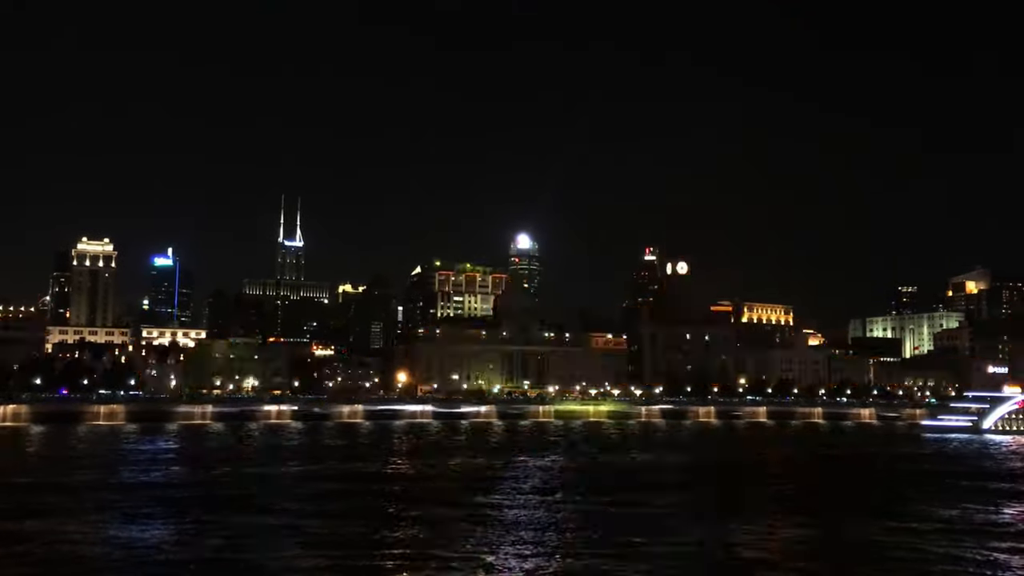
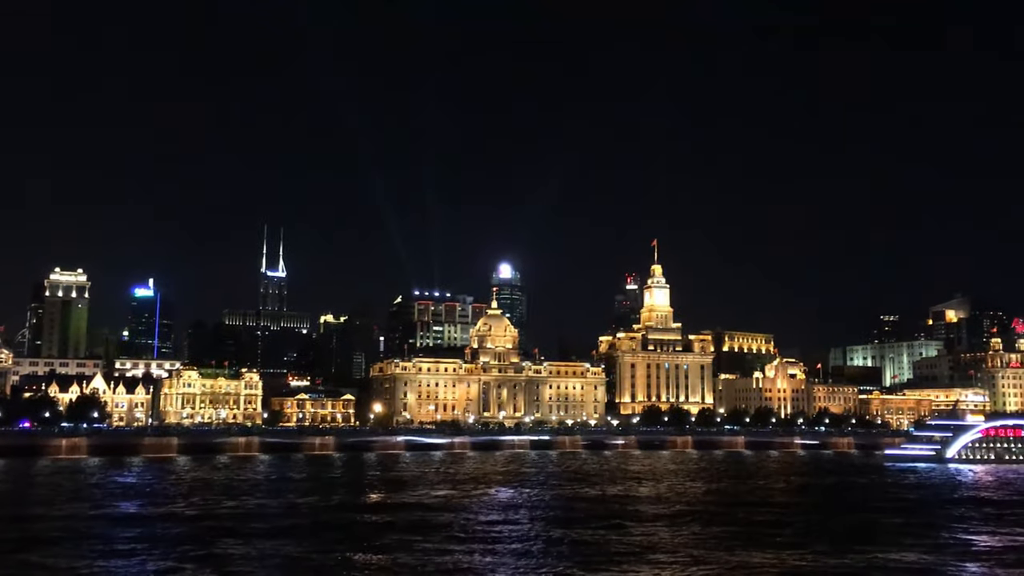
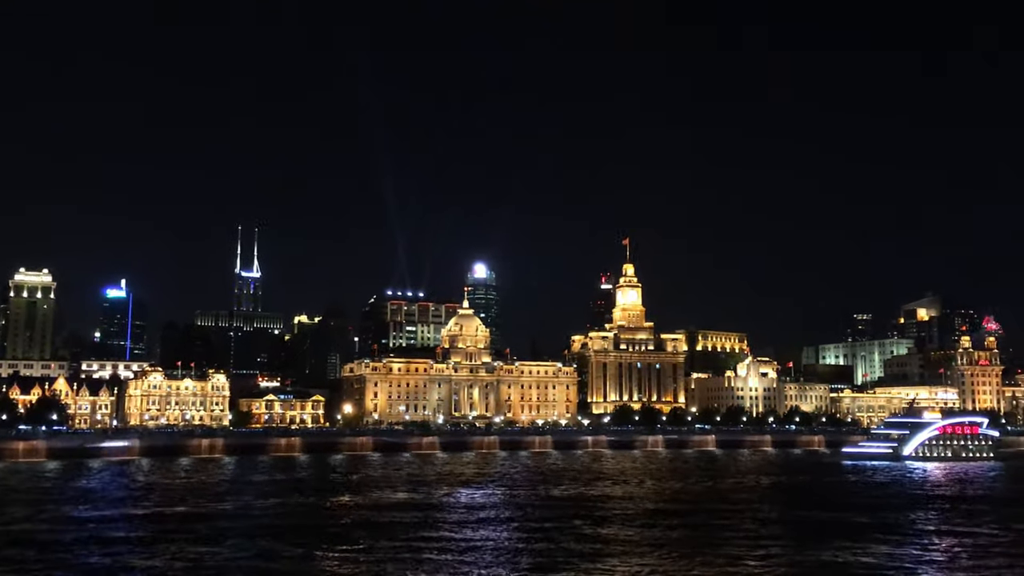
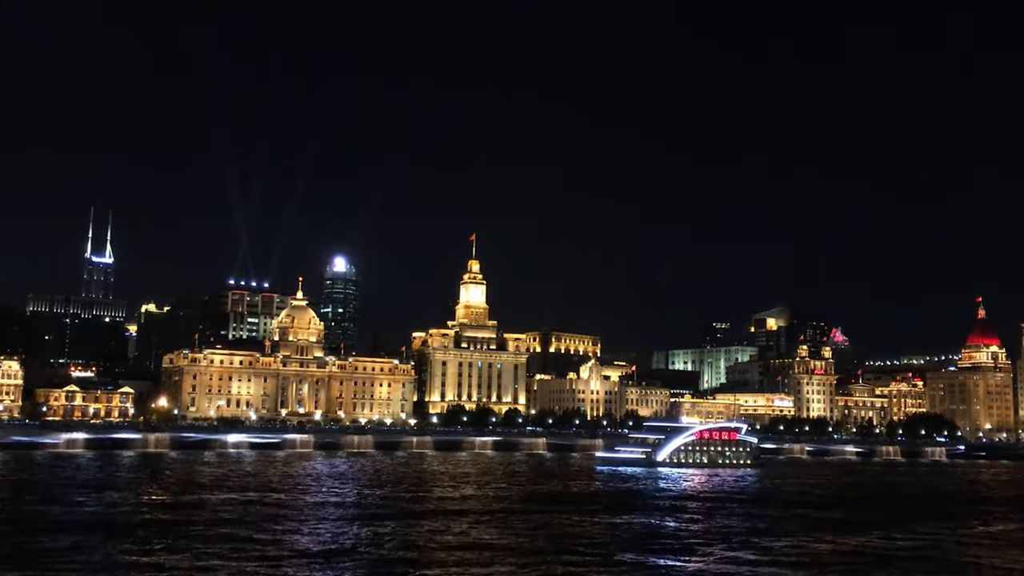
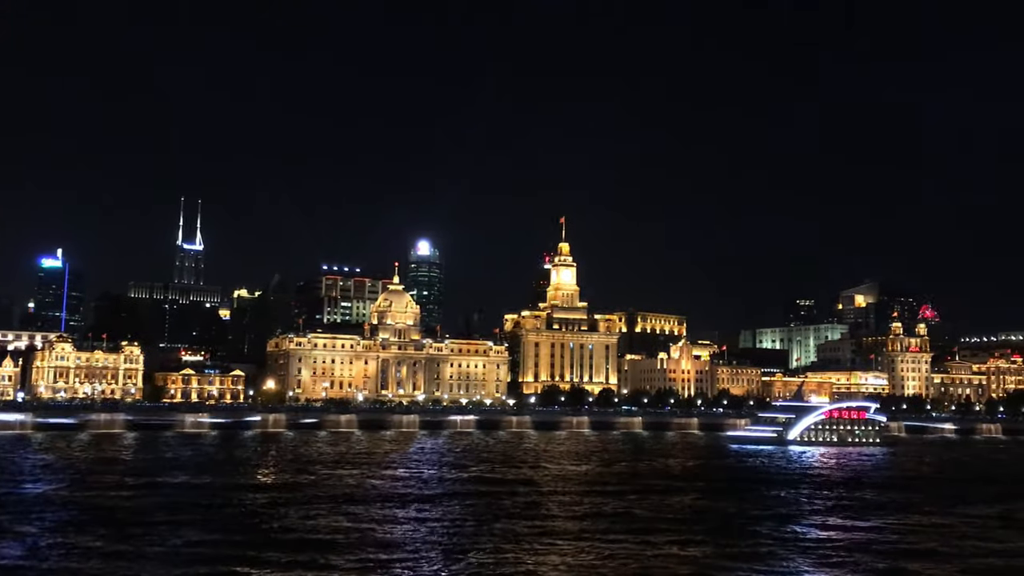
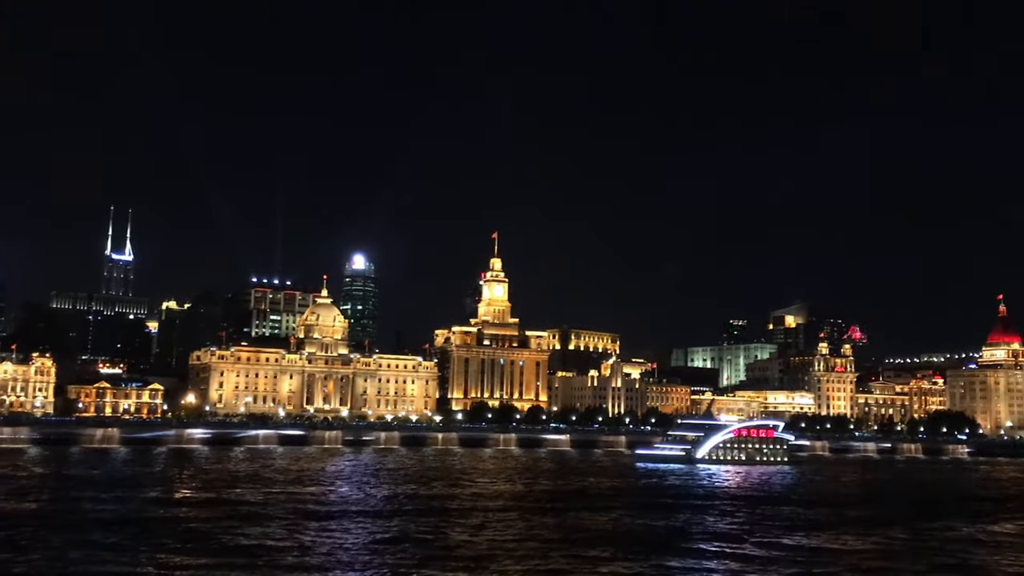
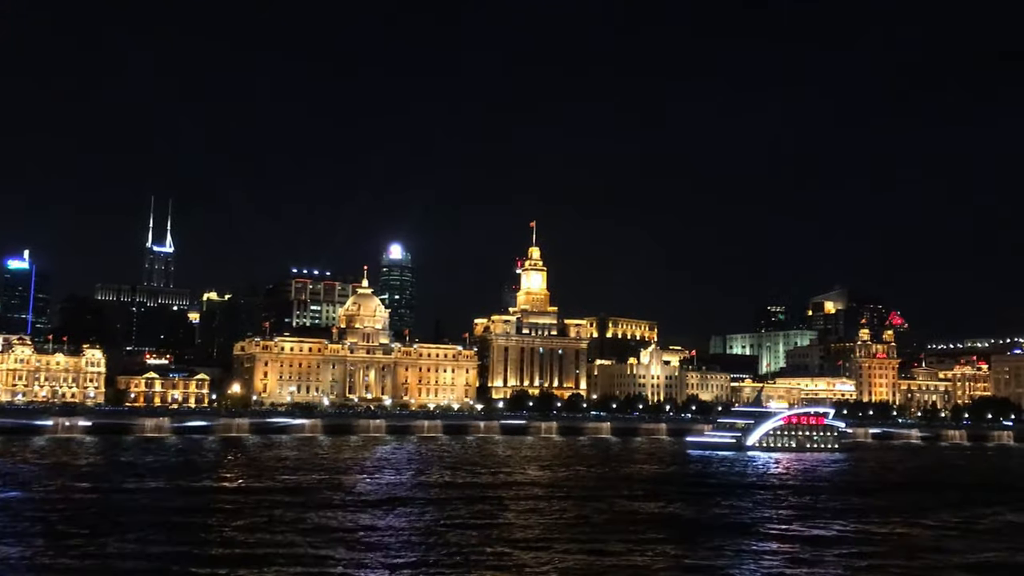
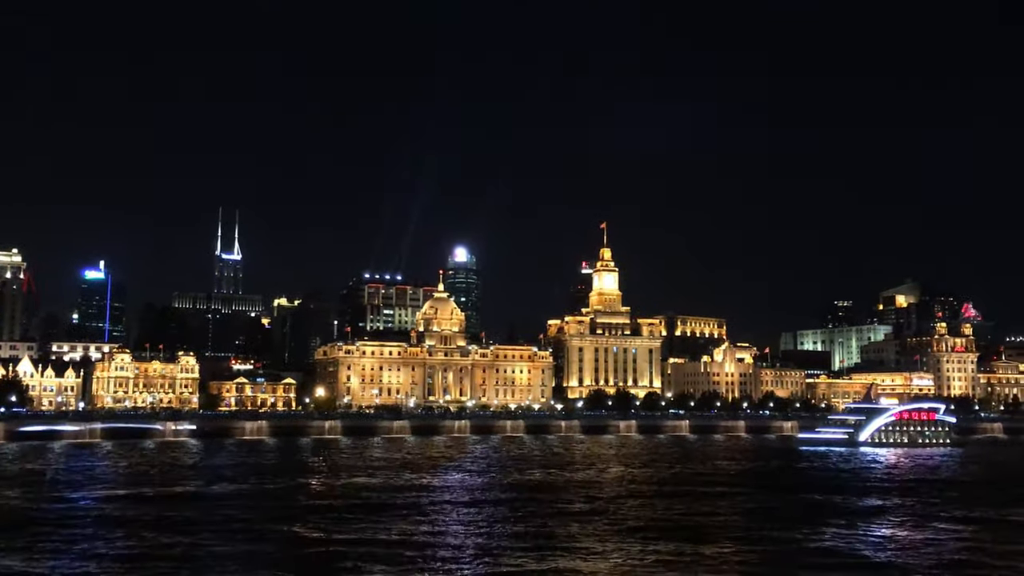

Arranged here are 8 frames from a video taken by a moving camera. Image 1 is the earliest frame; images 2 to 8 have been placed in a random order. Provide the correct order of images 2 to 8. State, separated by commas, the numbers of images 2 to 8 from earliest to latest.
2, 3, 8, 5, 7, 6, 4
